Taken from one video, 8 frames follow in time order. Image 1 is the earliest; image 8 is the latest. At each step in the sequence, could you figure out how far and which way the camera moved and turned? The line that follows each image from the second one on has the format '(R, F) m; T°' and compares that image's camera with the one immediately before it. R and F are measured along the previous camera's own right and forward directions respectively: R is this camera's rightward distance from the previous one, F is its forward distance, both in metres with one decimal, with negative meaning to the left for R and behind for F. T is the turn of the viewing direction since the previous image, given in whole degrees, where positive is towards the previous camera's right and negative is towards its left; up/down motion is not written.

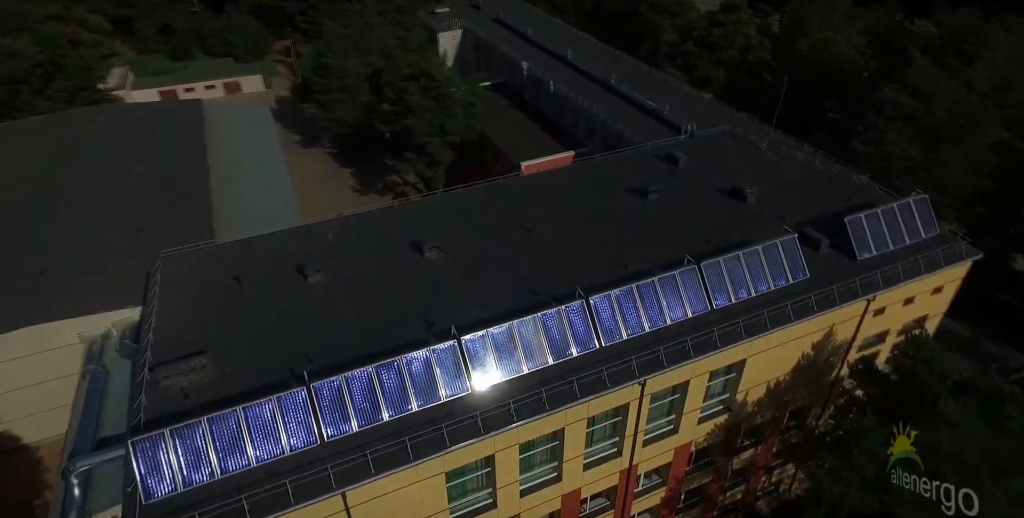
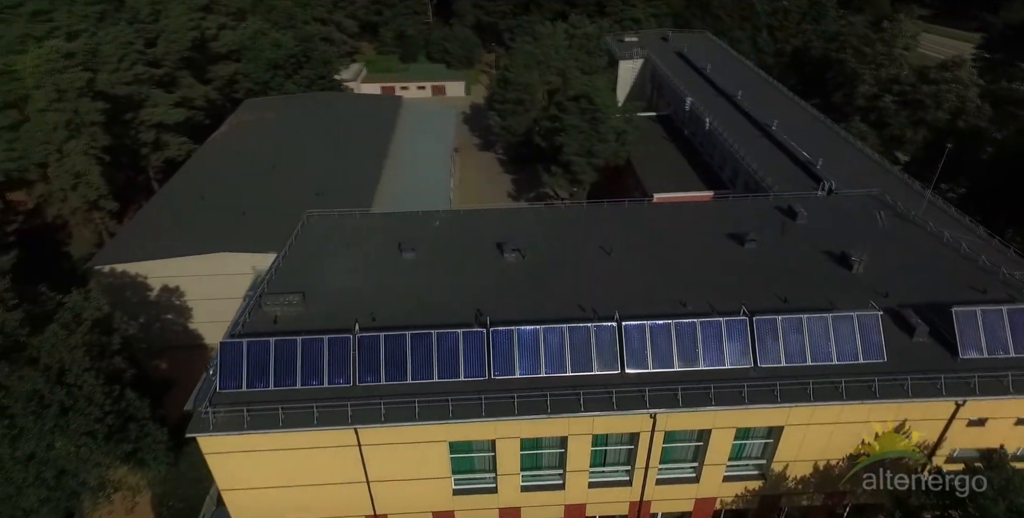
(+4.8, -1.0) m; -19°
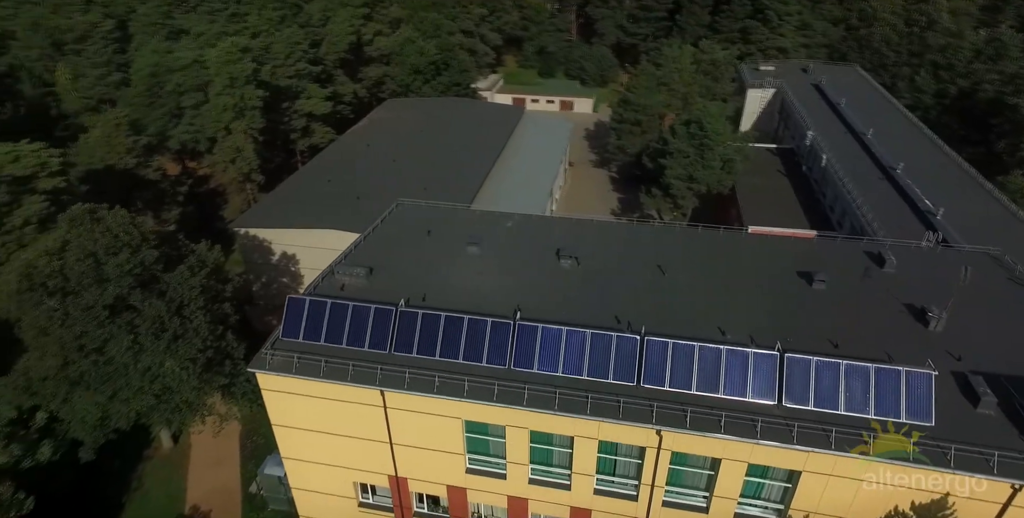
(+3.5, -0.8) m; -13°
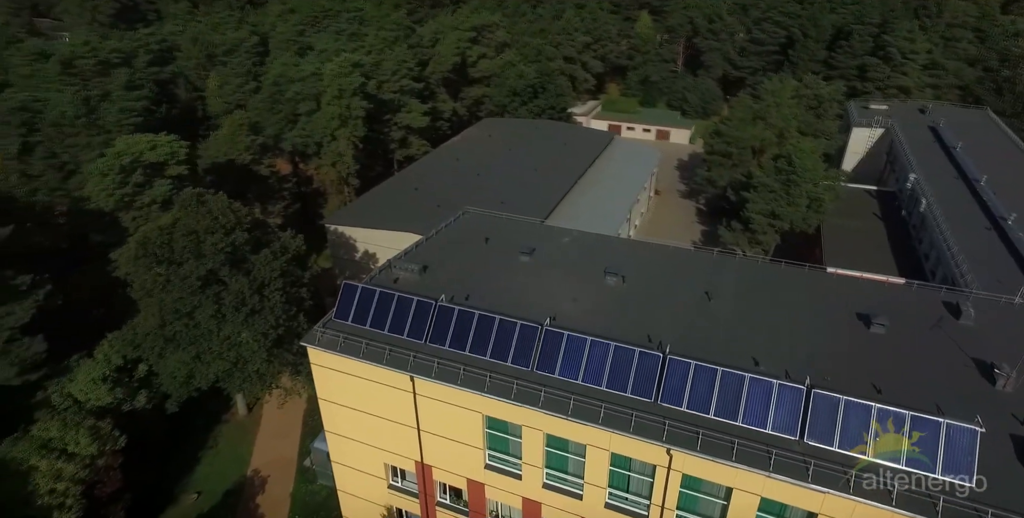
(+2.5, -0.6) m; -10°
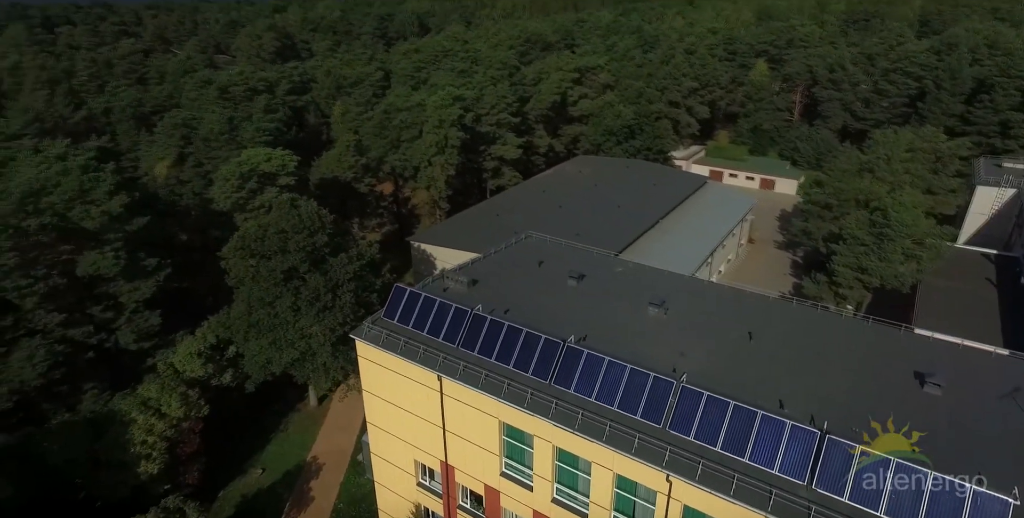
(+3.2, -0.7) m; -11°
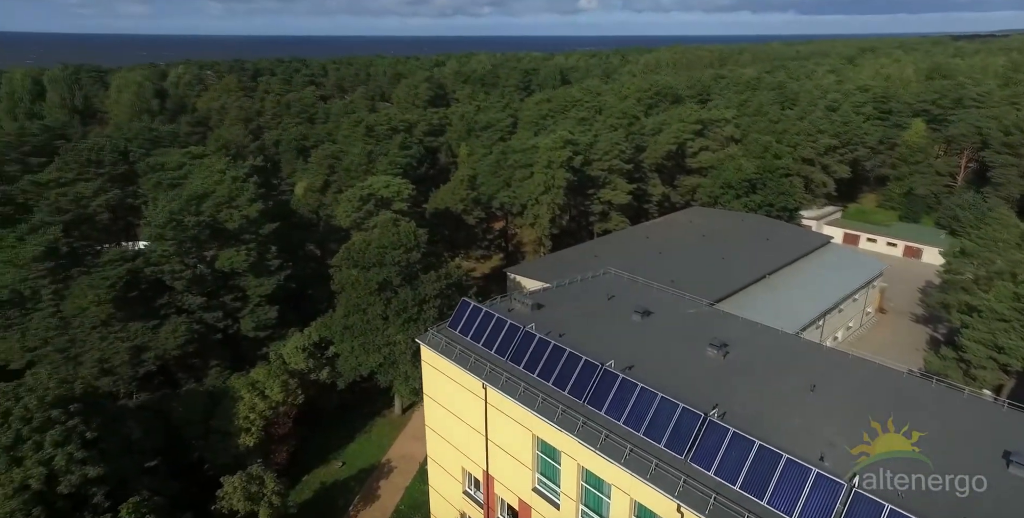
(+3.6, -0.7) m; -14°
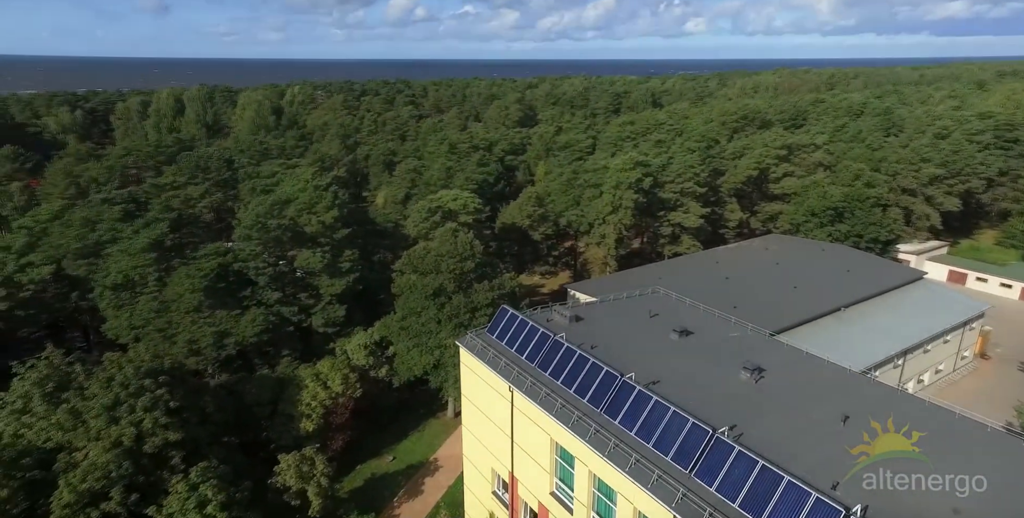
(+3.0, -0.8) m; -10°
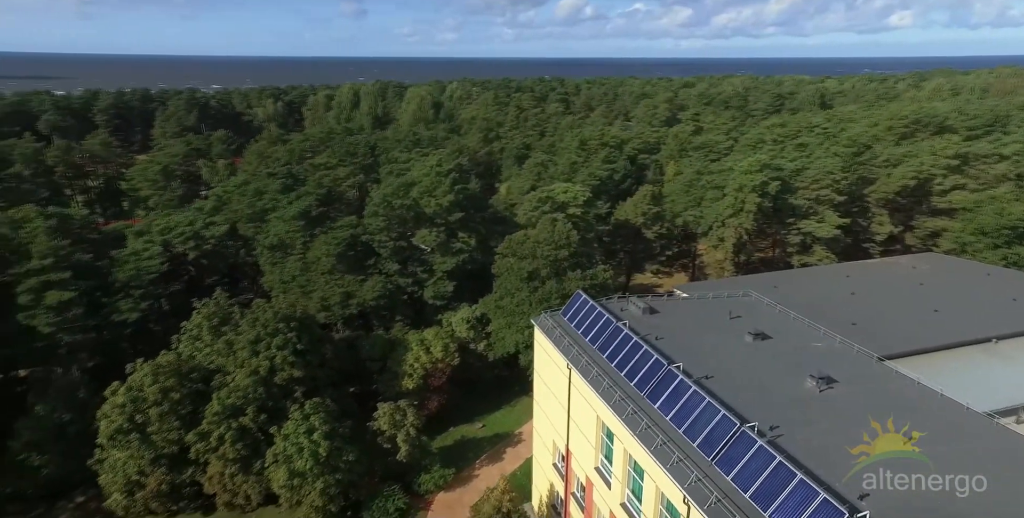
(+4.9, -1.0) m; -17°
